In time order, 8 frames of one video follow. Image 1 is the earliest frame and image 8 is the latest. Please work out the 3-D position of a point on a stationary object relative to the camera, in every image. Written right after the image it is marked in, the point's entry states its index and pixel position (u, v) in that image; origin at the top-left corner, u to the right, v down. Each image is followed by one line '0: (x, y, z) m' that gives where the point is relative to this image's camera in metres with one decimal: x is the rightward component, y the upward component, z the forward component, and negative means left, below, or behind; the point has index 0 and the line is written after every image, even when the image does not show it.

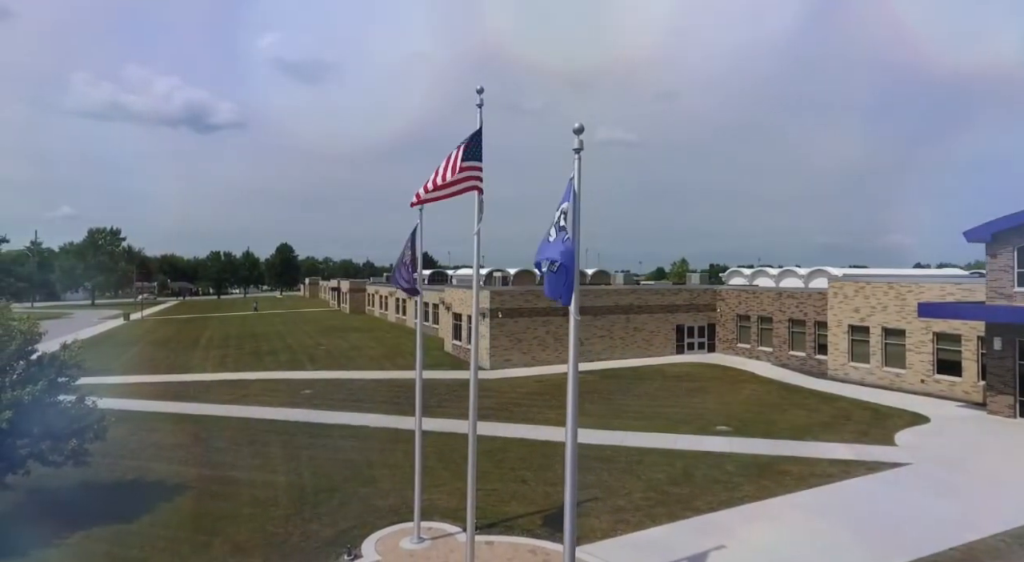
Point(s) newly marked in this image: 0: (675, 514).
0: (+3.3, -4.6, +13.1) m
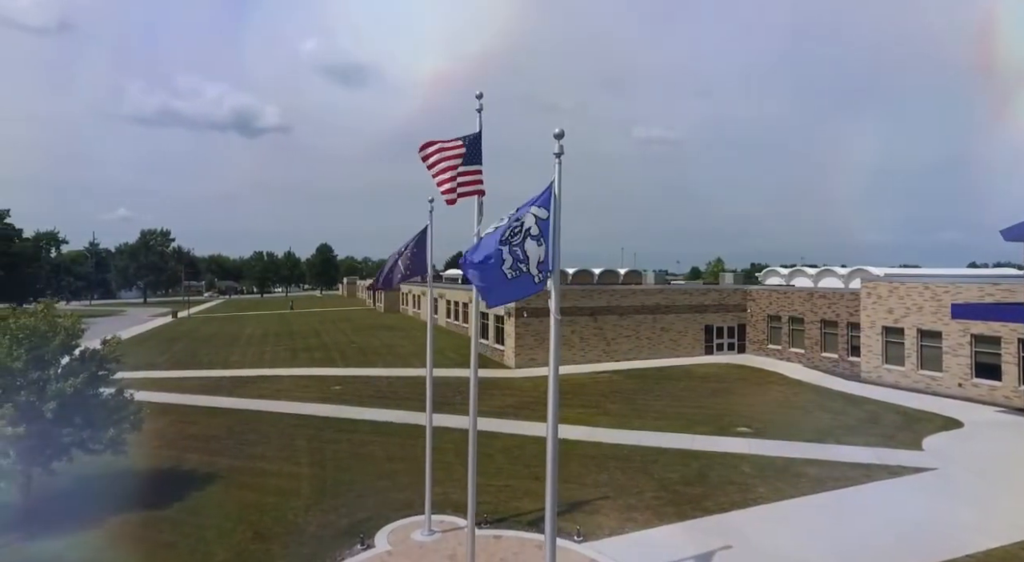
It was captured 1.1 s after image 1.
0: (+3.5, -4.6, +13.1) m
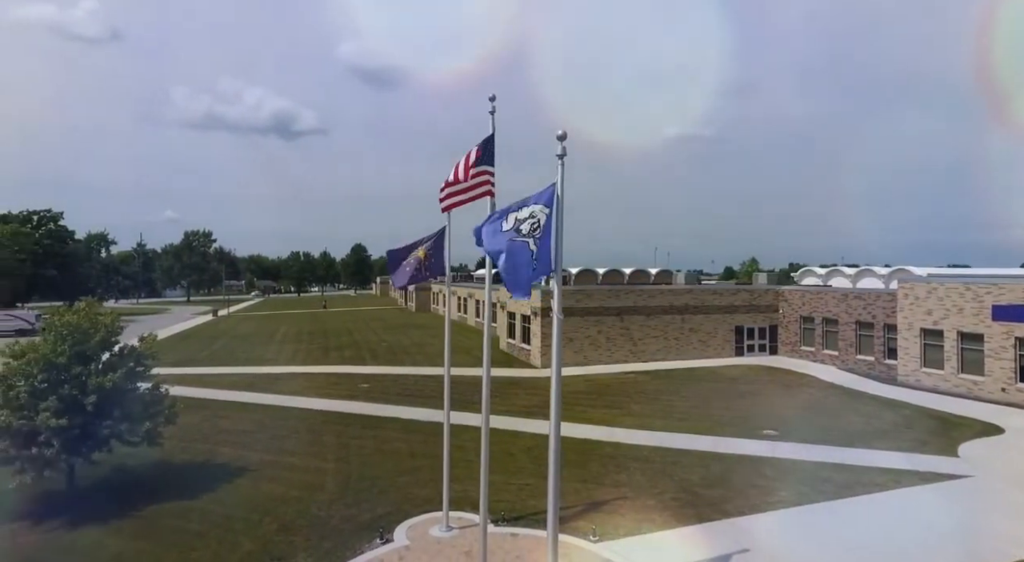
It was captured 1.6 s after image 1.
0: (+3.8, -4.7, +13.1) m
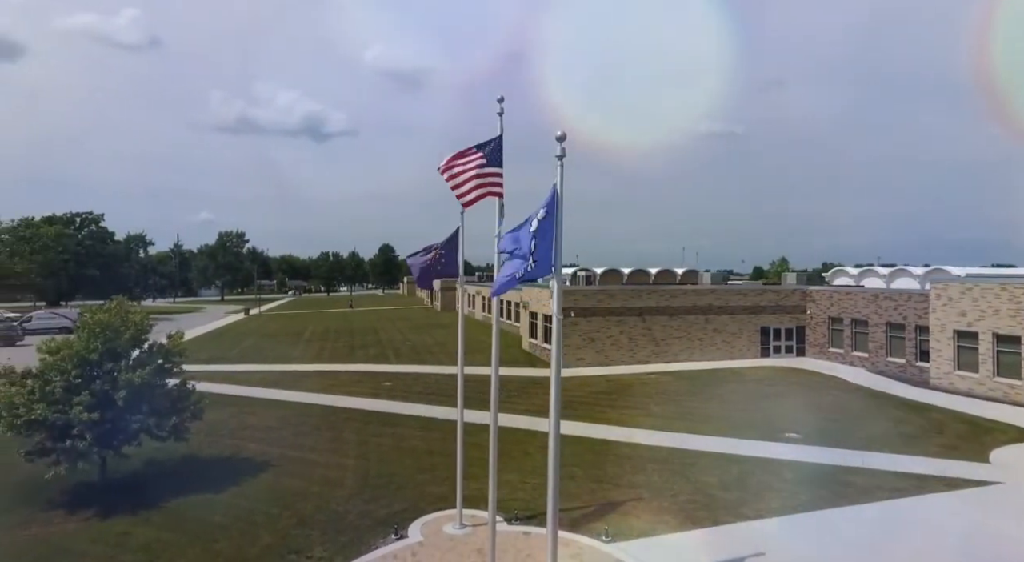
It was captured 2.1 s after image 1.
0: (+4.1, -4.7, +13.0) m
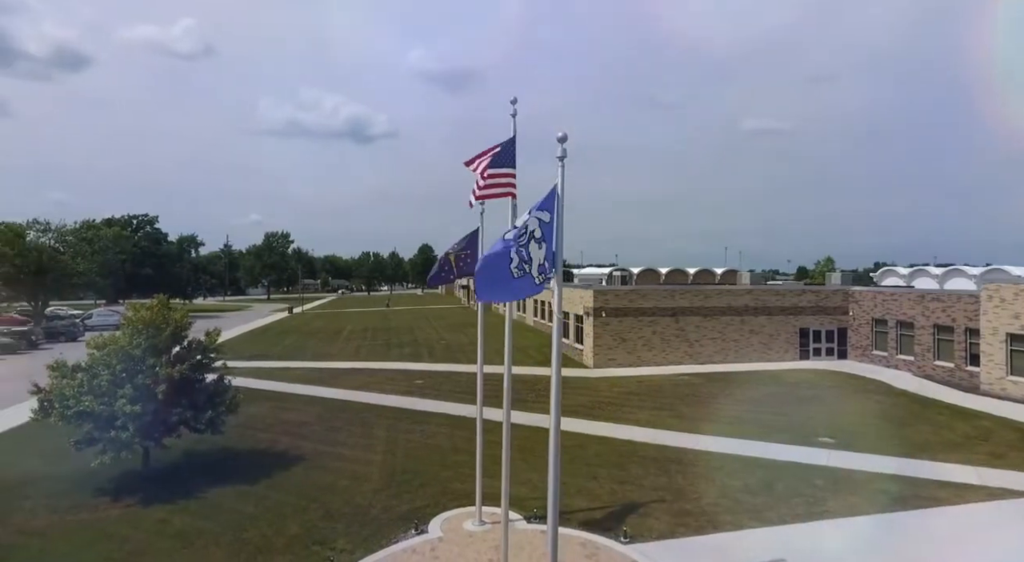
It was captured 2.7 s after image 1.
0: (+4.4, -4.7, +12.8) m
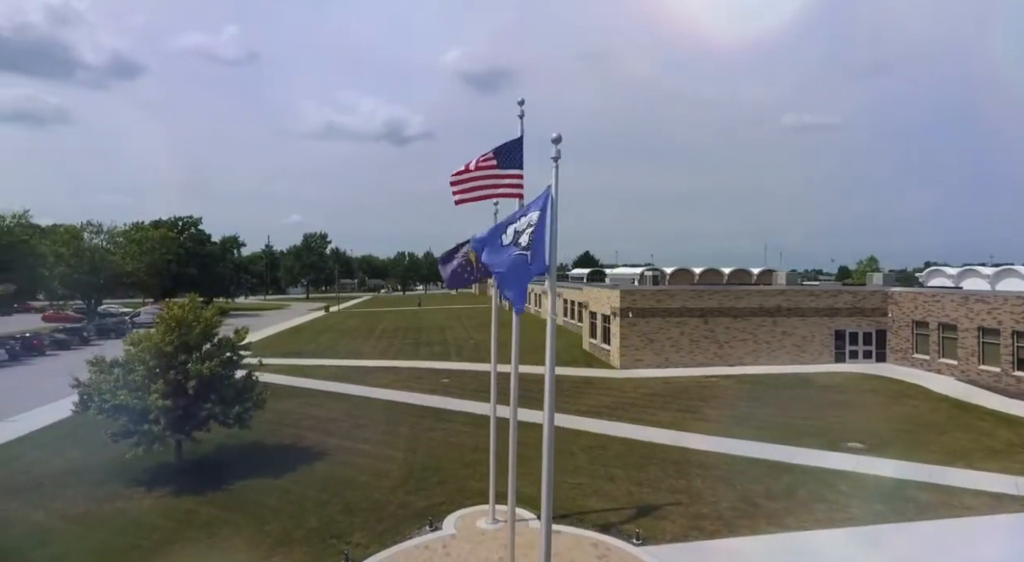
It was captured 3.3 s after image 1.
0: (+4.6, -4.7, +12.5) m
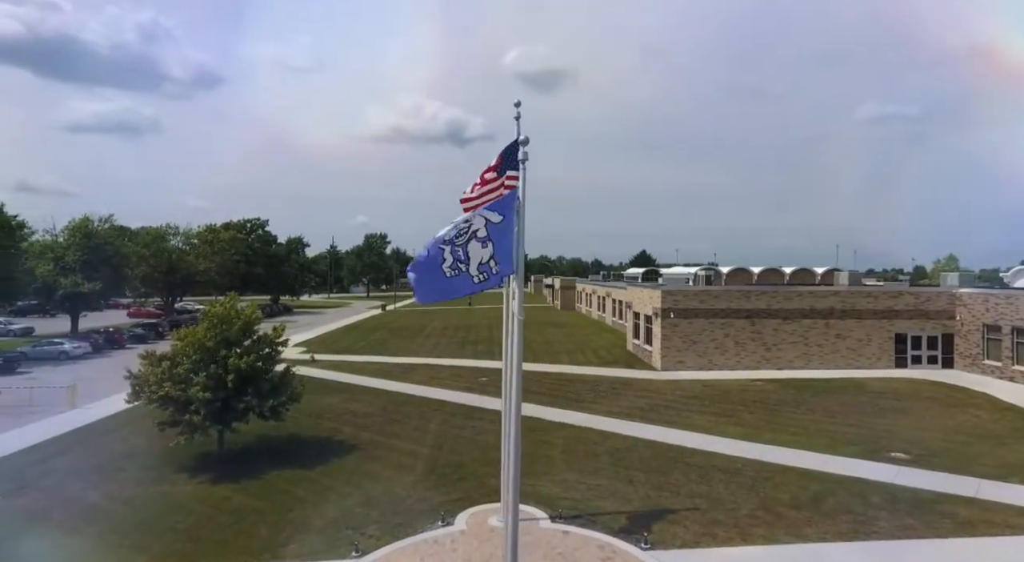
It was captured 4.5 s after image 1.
0: (+4.7, -4.7, +12.0) m
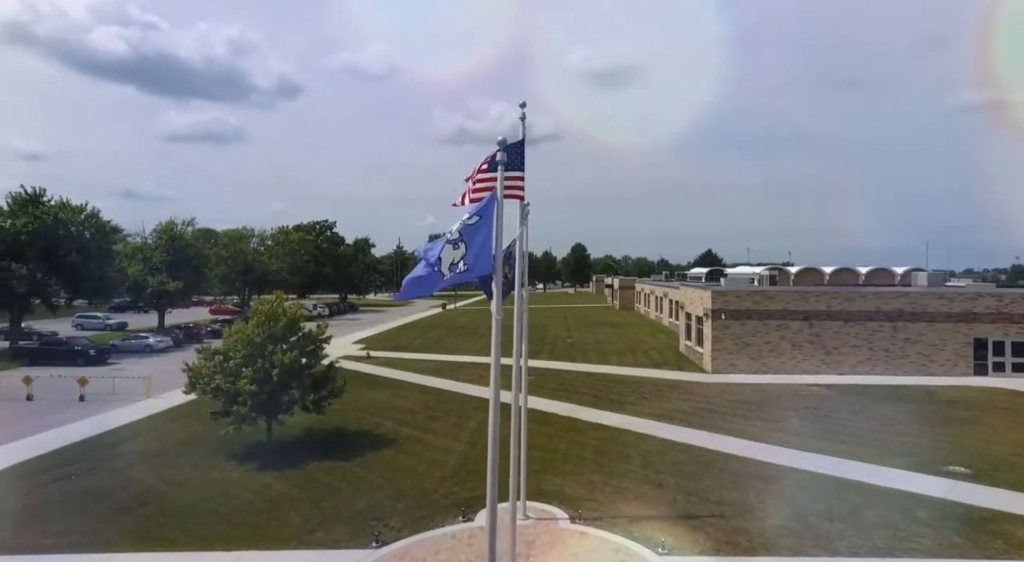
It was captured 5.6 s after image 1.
0: (+4.9, -4.7, +11.4) m
